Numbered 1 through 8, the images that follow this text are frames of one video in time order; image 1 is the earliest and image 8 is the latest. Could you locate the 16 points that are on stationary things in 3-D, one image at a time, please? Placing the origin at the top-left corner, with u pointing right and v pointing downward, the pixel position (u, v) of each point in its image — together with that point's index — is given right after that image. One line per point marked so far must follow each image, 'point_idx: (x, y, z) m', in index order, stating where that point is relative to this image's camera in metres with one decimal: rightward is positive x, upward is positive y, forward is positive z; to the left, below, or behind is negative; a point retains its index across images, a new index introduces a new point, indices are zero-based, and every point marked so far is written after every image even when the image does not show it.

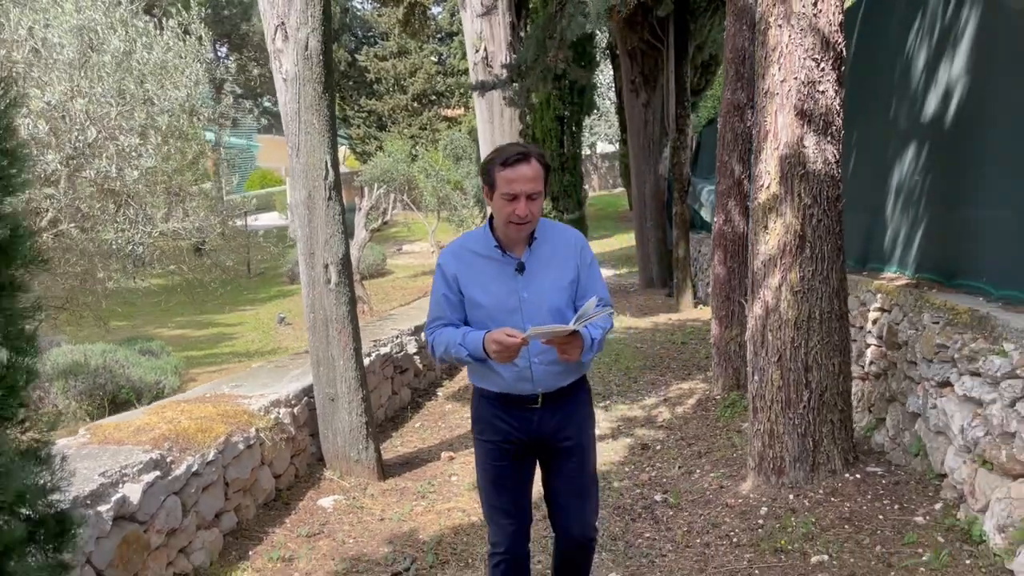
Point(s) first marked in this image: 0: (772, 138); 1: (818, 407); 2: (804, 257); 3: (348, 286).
0: (+1.4, +0.8, +4.1) m
1: (+1.6, -0.6, +4.2) m
2: (+1.5, +0.2, +4.1) m
3: (-1.0, 0.0, +4.7) m
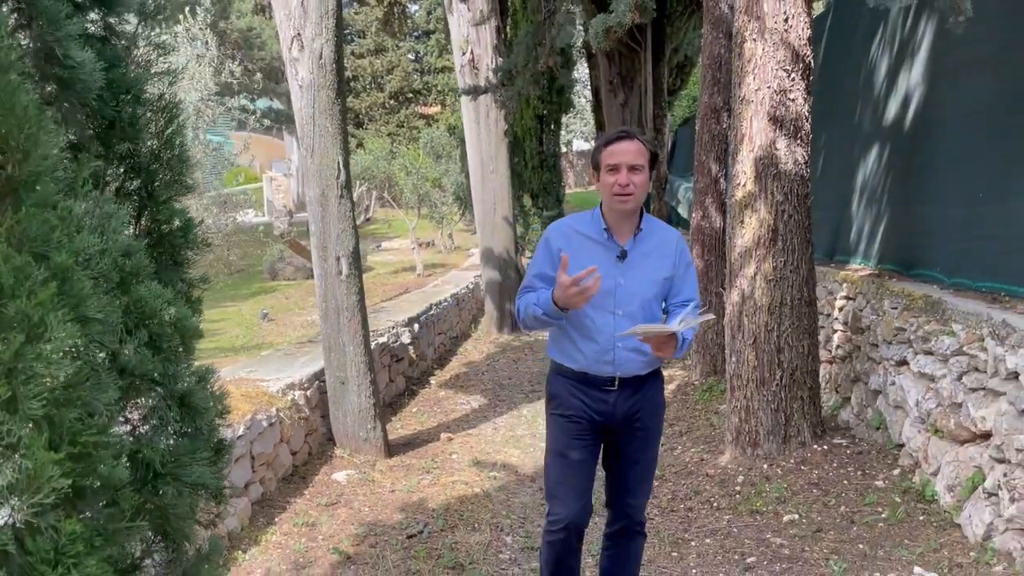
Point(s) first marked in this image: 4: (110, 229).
0: (+1.4, +0.9, +4.6) m
1: (+1.6, -0.6, +4.6) m
2: (+1.5, +0.2, +4.5) m
3: (-1.0, +0.1, +5.1) m
4: (-0.6, +0.1, +1.2) m
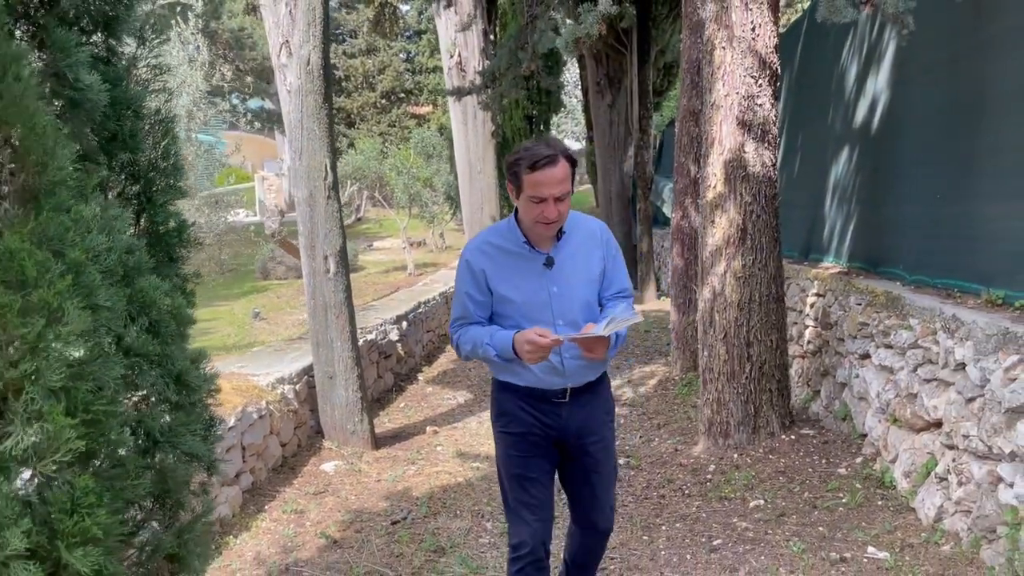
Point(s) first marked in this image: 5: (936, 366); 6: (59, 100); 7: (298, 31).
0: (+1.2, +0.9, +4.8) m
1: (+1.5, -0.5, +4.8) m
2: (+1.4, +0.2, +4.7) m
3: (-1.1, +0.1, +5.3) m
4: (-0.7, +0.1, +1.4) m
5: (+2.1, -0.4, +3.9) m
6: (-0.9, +0.4, +1.6) m
7: (-1.3, +1.6, +4.9) m
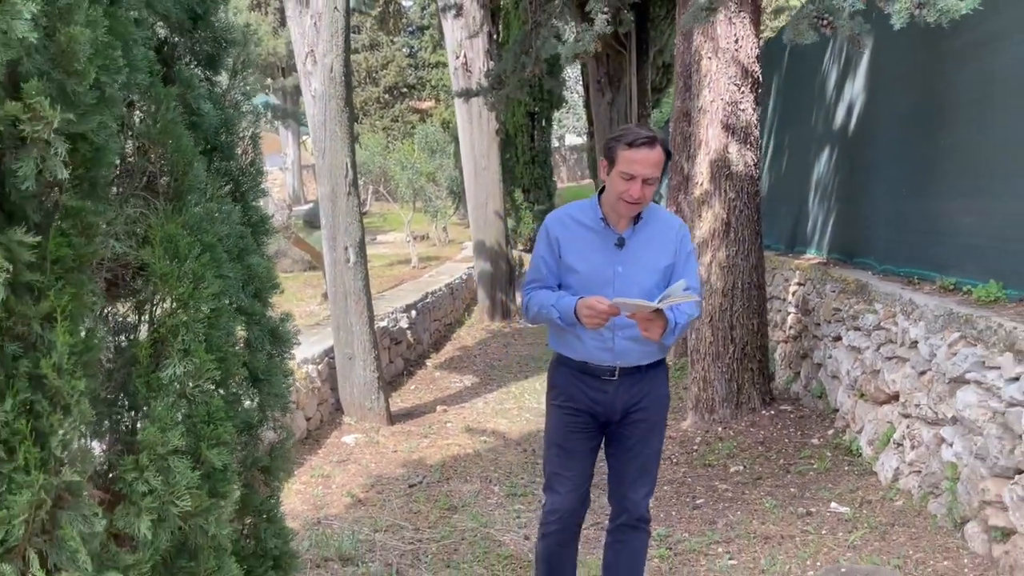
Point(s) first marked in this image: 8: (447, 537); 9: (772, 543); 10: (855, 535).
0: (+1.3, +1.0, +5.2) m
1: (+1.5, -0.5, +5.3) m
2: (+1.4, +0.3, +5.2) m
3: (-1.1, +0.2, +5.7) m
4: (-0.7, +0.2, +1.9) m
5: (+2.1, -0.3, +4.3) m
6: (-0.9, +0.4, +2.1) m
7: (-1.3, +1.7, +5.4) m
8: (-0.3, -1.3, +4.1) m
9: (+1.2, -1.2, +3.8) m
10: (+1.6, -1.2, +3.7) m
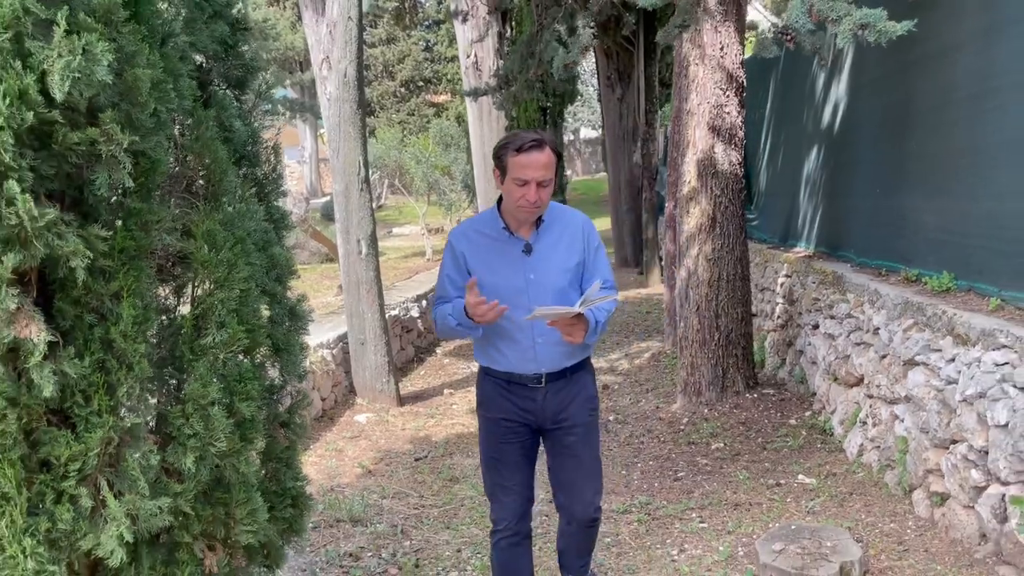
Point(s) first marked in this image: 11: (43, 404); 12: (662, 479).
0: (+1.3, +1.0, +5.6) m
1: (+1.5, -0.4, +5.7) m
2: (+1.4, +0.4, +5.6) m
3: (-1.1, +0.2, +6.2) m
4: (-0.8, +0.2, +2.3) m
5: (+2.1, -0.3, +4.7) m
6: (-1.0, +0.5, +2.5) m
7: (-1.3, +1.8, +5.8) m
8: (-0.4, -1.2, +4.5) m
9: (+1.2, -1.2, +4.1) m
10: (+1.6, -1.1, +4.1) m
11: (-1.1, -0.3, +1.8) m
12: (+0.9, -1.2, +4.7) m
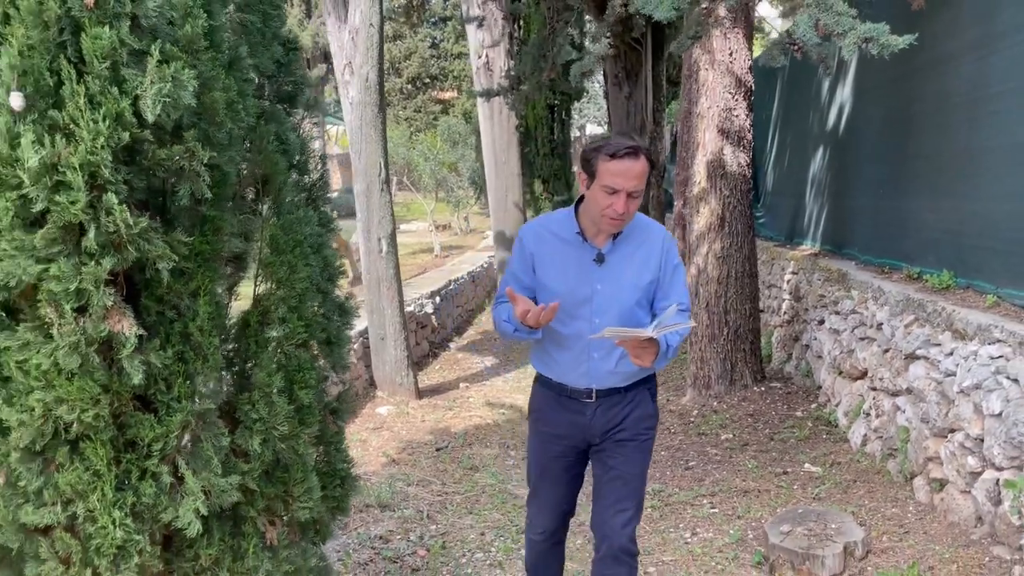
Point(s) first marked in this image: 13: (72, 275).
0: (+1.4, +1.0, +5.8) m
1: (+1.7, -0.4, +5.9) m
2: (+1.6, +0.4, +5.8) m
3: (-1.0, +0.3, +6.4) m
4: (-0.7, +0.2, +2.5) m
5: (+2.2, -0.2, +4.9) m
6: (-0.9, +0.5, +2.7) m
7: (-1.2, +1.8, +6.0) m
8: (-0.3, -1.2, +4.7) m
9: (+1.3, -1.1, +4.4) m
10: (+1.7, -1.1, +4.3) m
11: (-1.0, -0.3, +2.1) m
12: (+1.0, -1.1, +4.9) m
13: (-1.1, 0.0, +1.9) m
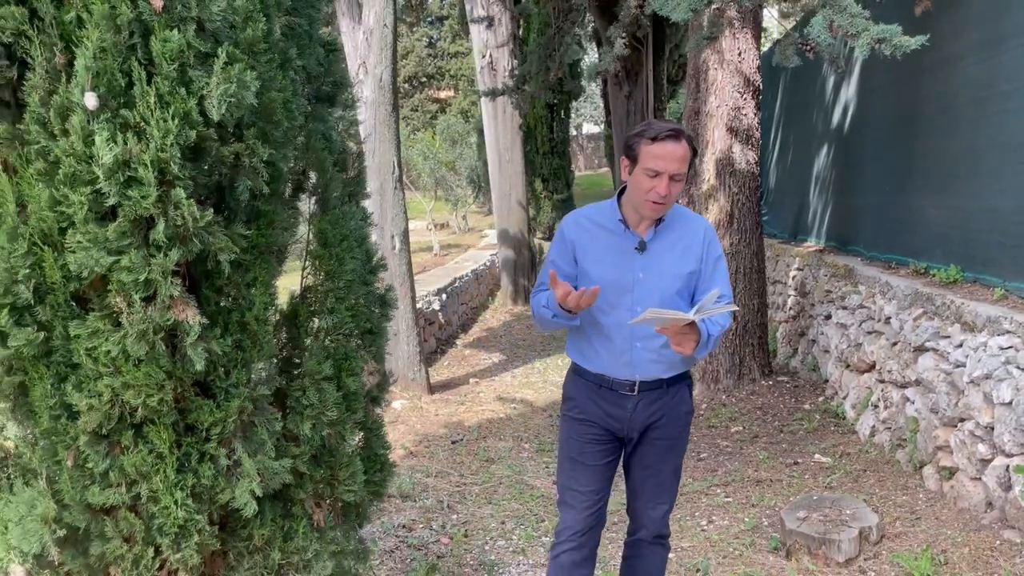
0: (+1.5, +1.1, +5.9) m
1: (+1.8, -0.3, +6.0) m
2: (+1.7, +0.4, +5.9) m
3: (-0.9, +0.3, +6.5) m
4: (-0.5, +0.2, +2.6) m
5: (+2.3, -0.2, +5.0) m
6: (-0.7, +0.5, +2.8) m
7: (-1.1, +1.8, +6.1) m
8: (-0.1, -1.2, +4.8) m
9: (+1.4, -1.1, +4.5) m
10: (+1.8, -1.1, +4.4) m
11: (-0.9, -0.2, +2.2) m
12: (+1.1, -1.1, +5.0) m
13: (-0.9, +0.1, +2.0) m
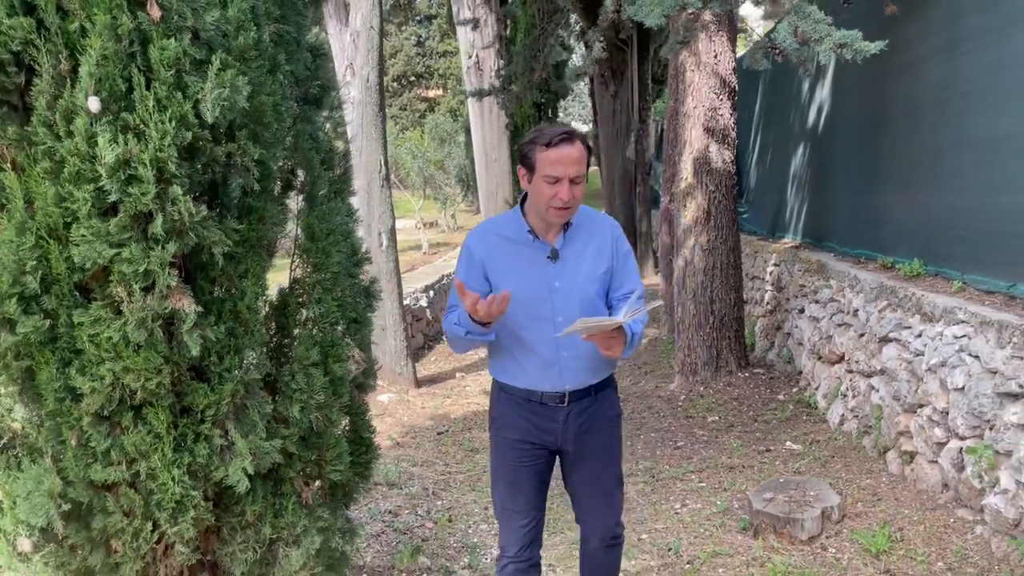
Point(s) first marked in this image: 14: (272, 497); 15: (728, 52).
0: (+1.4, +1.1, +6.1) m
1: (+1.6, -0.3, +6.2) m
2: (+1.5, +0.5, +6.1) m
3: (-1.0, +0.3, +6.6) m
4: (-0.6, +0.3, +2.8) m
5: (+2.2, -0.2, +5.2) m
6: (-0.8, +0.5, +3.0) m
7: (-1.2, +1.8, +6.2) m
8: (-0.3, -1.2, +5.0) m
9: (+1.3, -1.1, +4.7) m
10: (+1.7, -1.0, +4.6) m
11: (-1.0, -0.2, +2.3) m
12: (+1.0, -1.1, +5.2) m
13: (-1.0, +0.1, +2.2) m
14: (-0.8, -0.7, +2.6) m
15: (+1.6, +1.8, +6.0) m
